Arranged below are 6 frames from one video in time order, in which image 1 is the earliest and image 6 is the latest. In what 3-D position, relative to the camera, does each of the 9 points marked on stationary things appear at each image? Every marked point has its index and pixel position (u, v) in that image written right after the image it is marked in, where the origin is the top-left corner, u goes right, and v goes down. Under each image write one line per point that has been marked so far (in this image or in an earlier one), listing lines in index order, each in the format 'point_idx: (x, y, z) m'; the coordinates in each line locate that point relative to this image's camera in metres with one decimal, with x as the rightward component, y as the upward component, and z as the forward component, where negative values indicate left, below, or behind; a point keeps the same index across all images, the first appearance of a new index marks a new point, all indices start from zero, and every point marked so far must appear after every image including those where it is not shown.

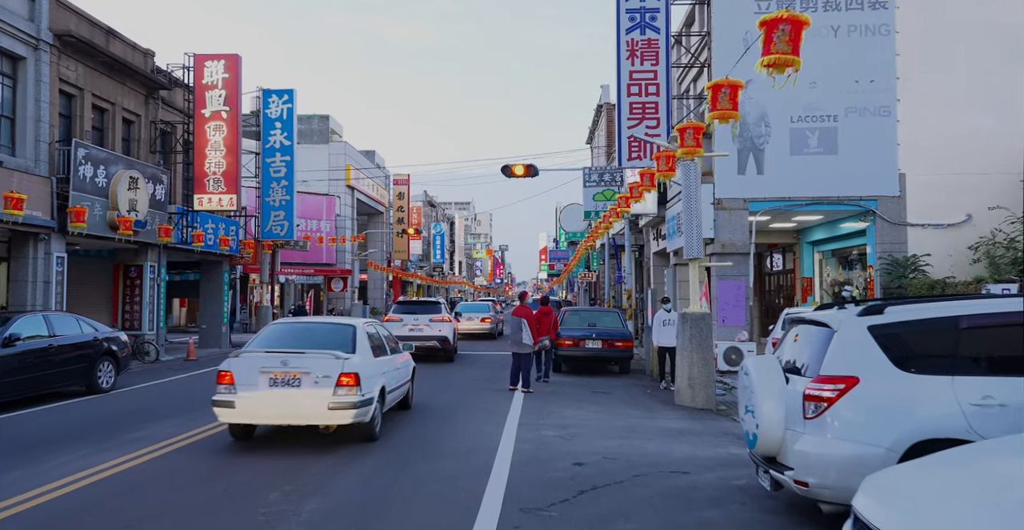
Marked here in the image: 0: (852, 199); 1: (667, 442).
0: (+8.2, +1.6, +17.6) m
1: (+2.0, -2.2, +9.2) m
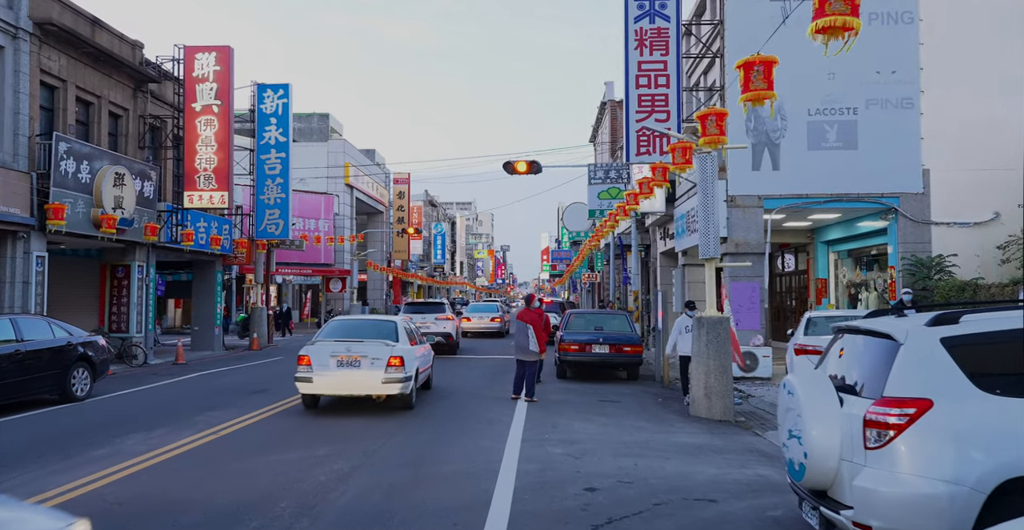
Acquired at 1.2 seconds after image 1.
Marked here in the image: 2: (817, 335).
0: (+8.3, +1.6, +16.7) m
1: (+2.0, -2.2, +8.3) m
2: (+5.1, -1.2, +12.3) m
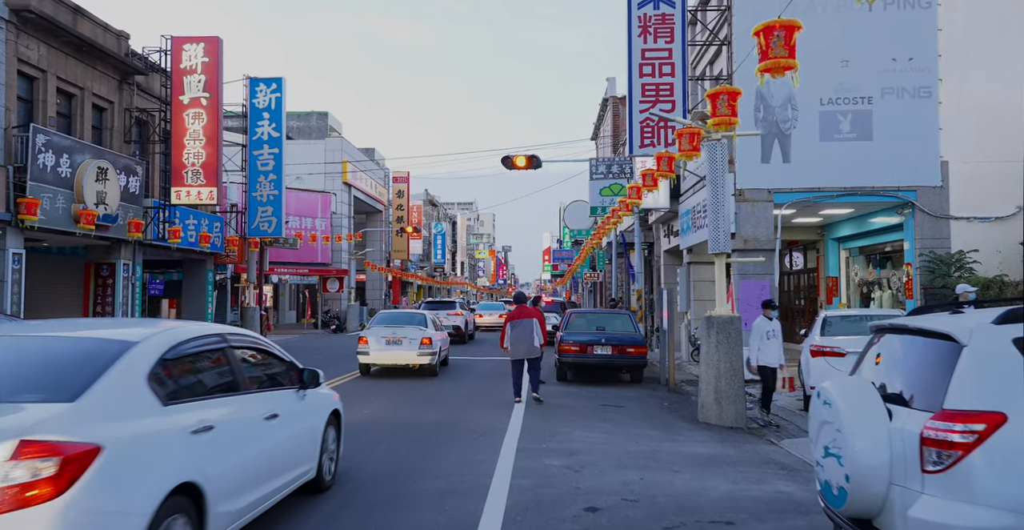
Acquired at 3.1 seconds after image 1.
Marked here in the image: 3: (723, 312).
0: (+8.2, +1.6, +15.9) m
1: (+1.9, -2.2, +7.5) m
2: (+5.1, -1.1, +11.5) m
3: (+3.2, -0.7, +10.9) m
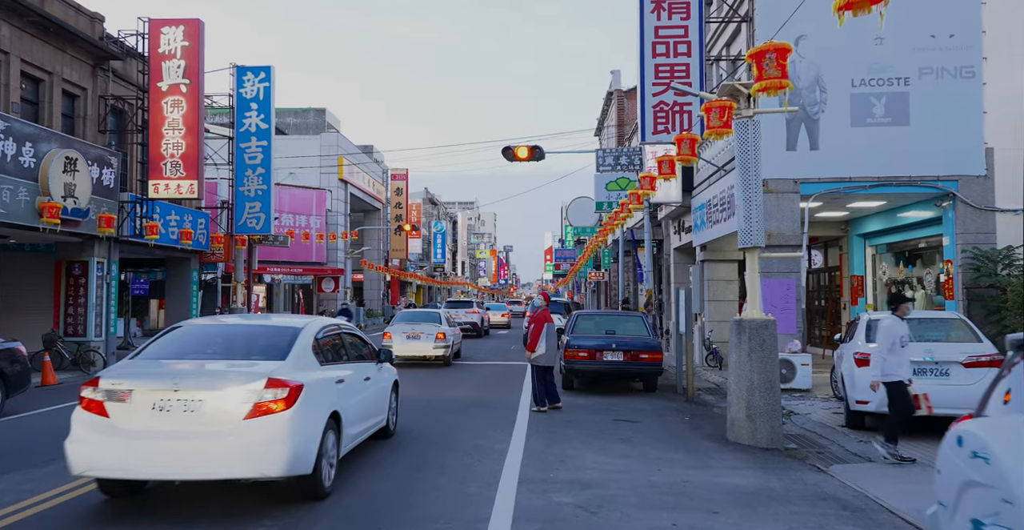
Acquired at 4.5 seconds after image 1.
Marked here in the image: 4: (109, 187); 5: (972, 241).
0: (+8.3, +1.7, +14.5) m
1: (+1.9, -2.1, +6.1) m
2: (+5.1, -1.1, +10.1) m
3: (+3.2, -0.6, +9.5) m
4: (-10.8, +2.1, +19.5) m
5: (+9.0, +0.5, +14.2) m
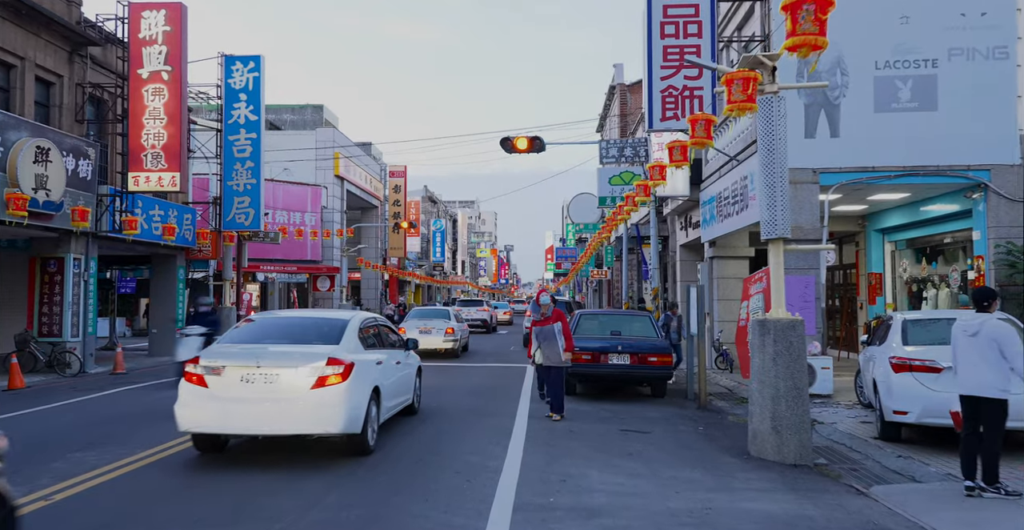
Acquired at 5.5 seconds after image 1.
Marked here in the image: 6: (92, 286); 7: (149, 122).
0: (+8.2, +1.8, +13.5) m
1: (+1.9, -2.0, +5.1) m
2: (+5.0, -1.0, +9.1) m
3: (+3.1, -0.6, +8.5) m
4: (-10.8, +2.2, +18.5) m
5: (+8.9, +0.5, +13.1) m
6: (-11.2, -0.6, +19.4) m
7: (-9.7, +3.8, +19.4) m
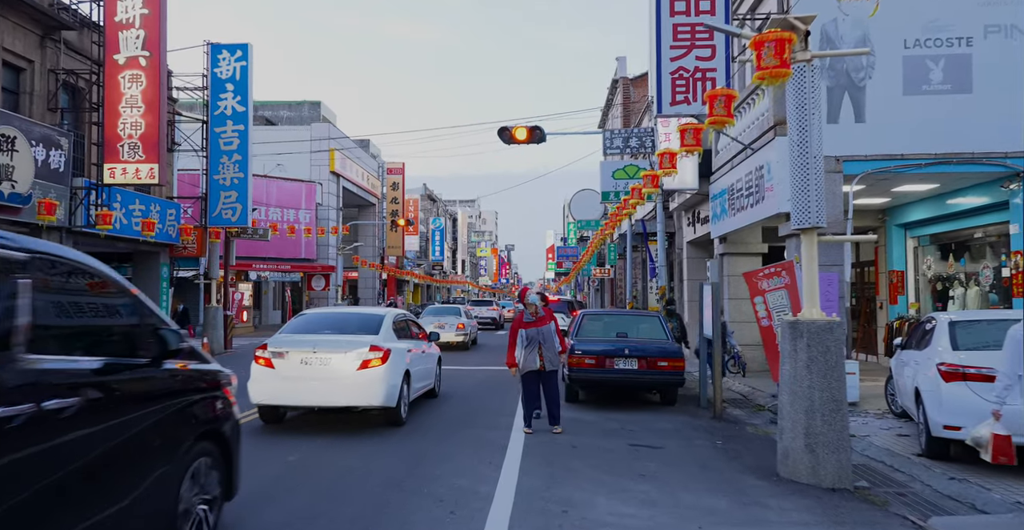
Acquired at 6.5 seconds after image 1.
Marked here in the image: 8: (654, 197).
0: (+8.2, +1.8, +12.4) m
1: (+1.8, -2.0, +4.0) m
2: (+5.0, -0.9, +8.0) m
3: (+3.1, -0.5, +7.4) m
4: (-10.9, +2.3, +17.4) m
5: (+8.9, +0.6, +12.0) m
6: (-11.2, -0.5, +18.3) m
7: (-9.7, +3.9, +18.3) m
8: (+3.9, +1.8, +19.9) m
